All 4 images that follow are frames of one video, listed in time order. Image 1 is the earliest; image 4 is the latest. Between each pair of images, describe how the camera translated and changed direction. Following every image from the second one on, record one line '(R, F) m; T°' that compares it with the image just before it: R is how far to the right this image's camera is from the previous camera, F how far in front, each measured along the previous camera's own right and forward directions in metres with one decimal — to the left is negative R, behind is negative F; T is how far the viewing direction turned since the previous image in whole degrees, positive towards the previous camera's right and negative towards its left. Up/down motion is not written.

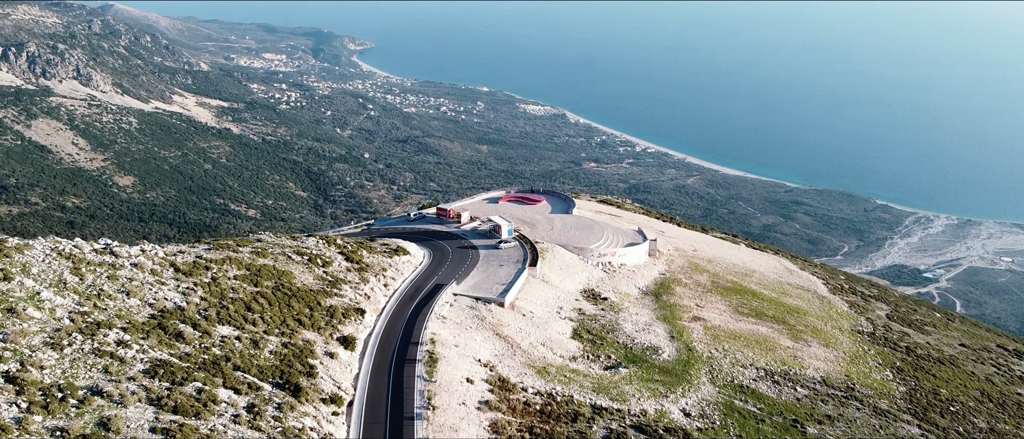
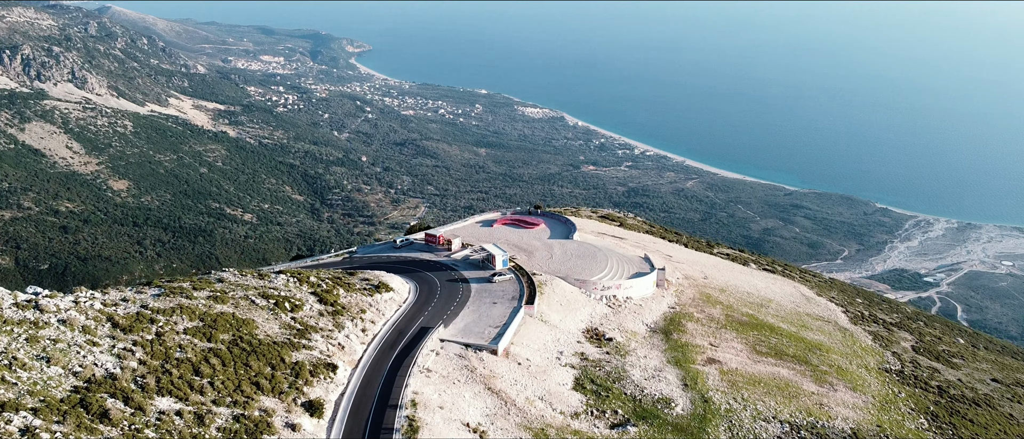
(+0.1, +2.3) m; 0°
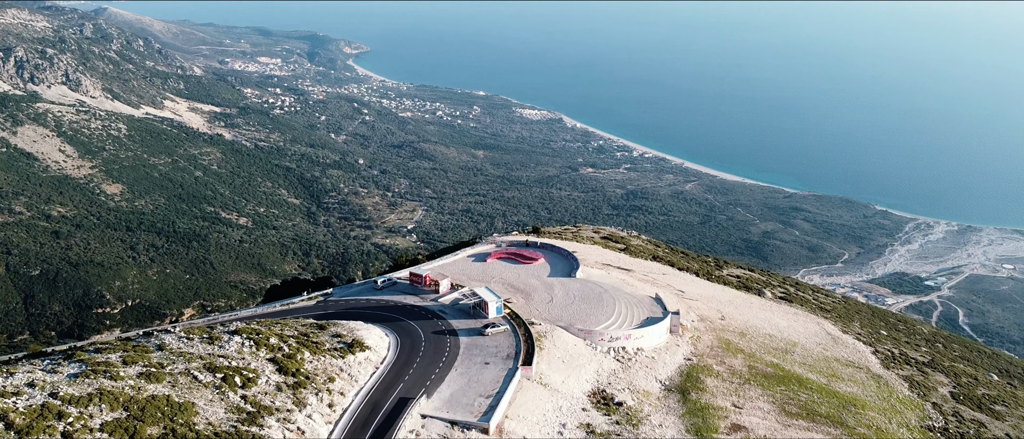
(+0.1, +2.8) m; 0°
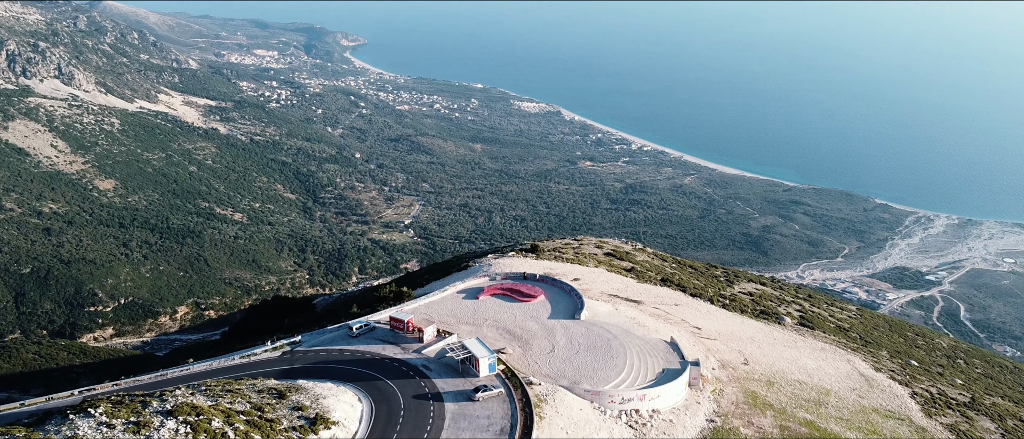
(+0.1, +3.0) m; 0°
